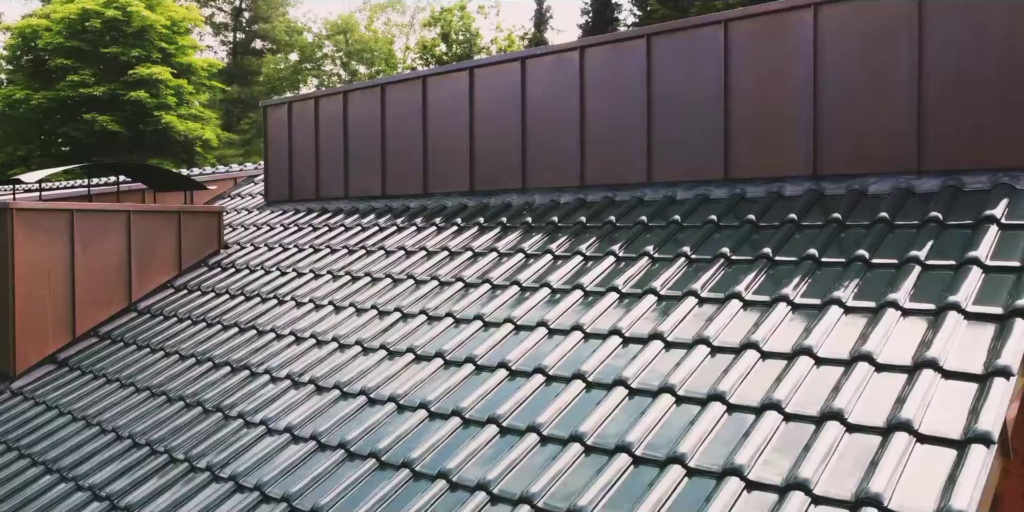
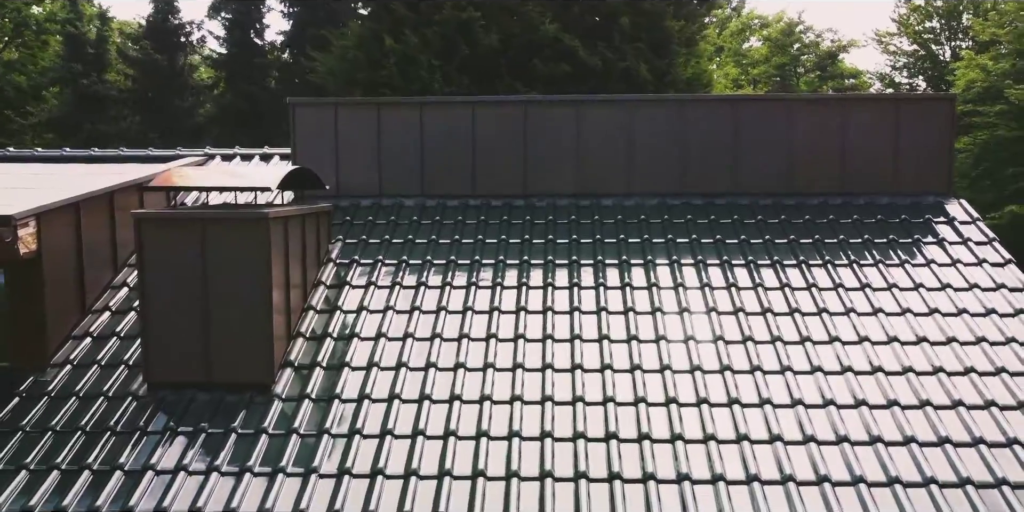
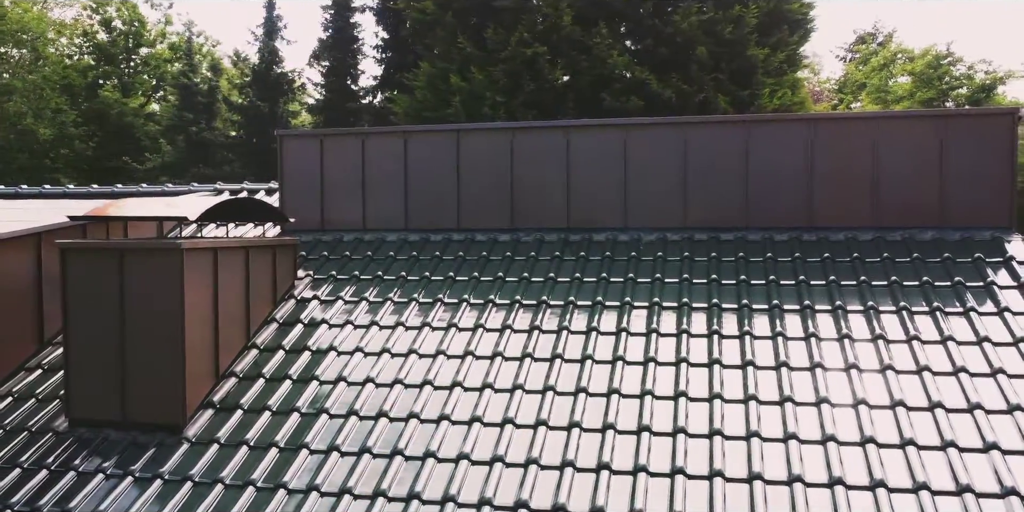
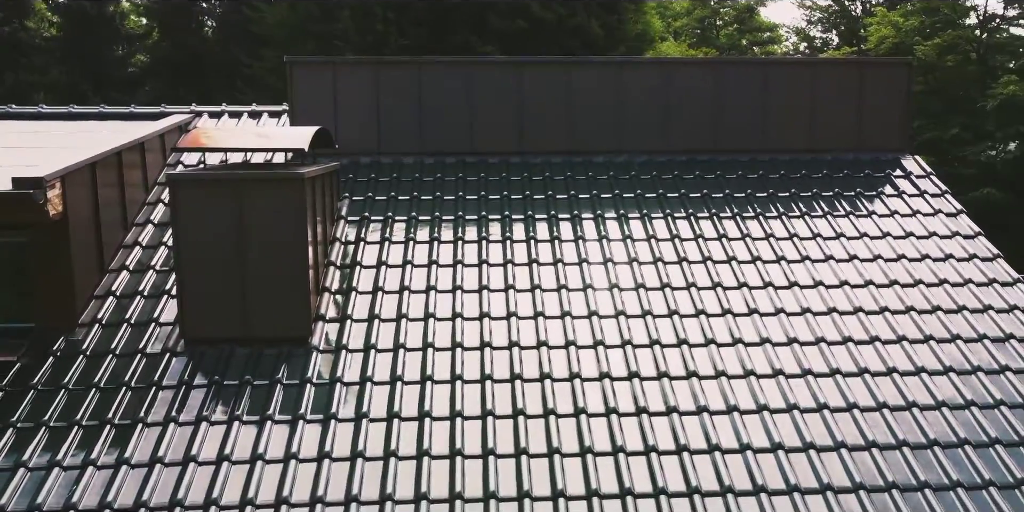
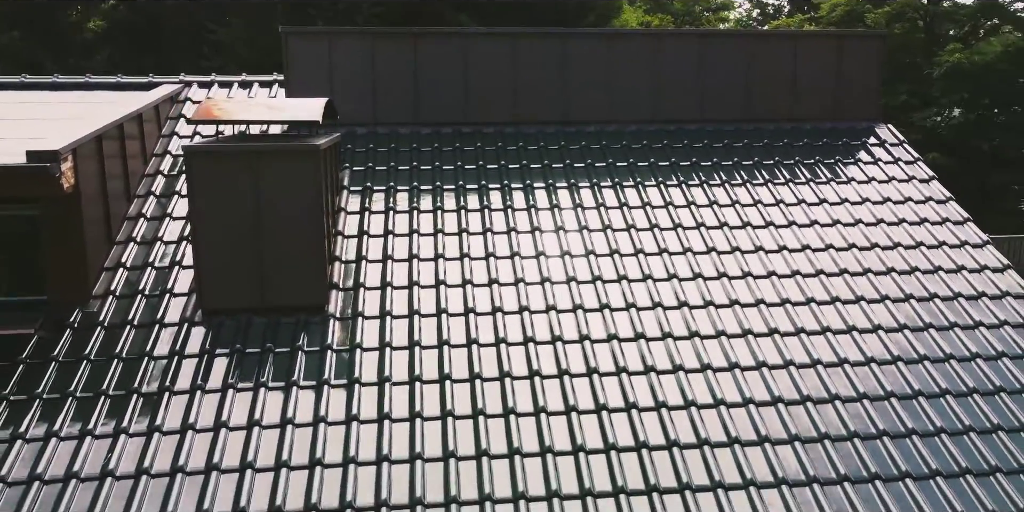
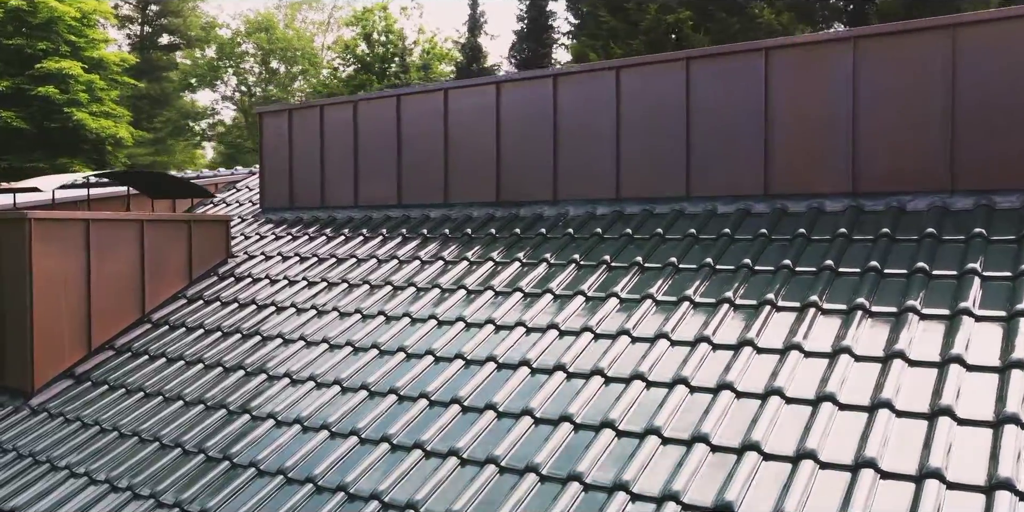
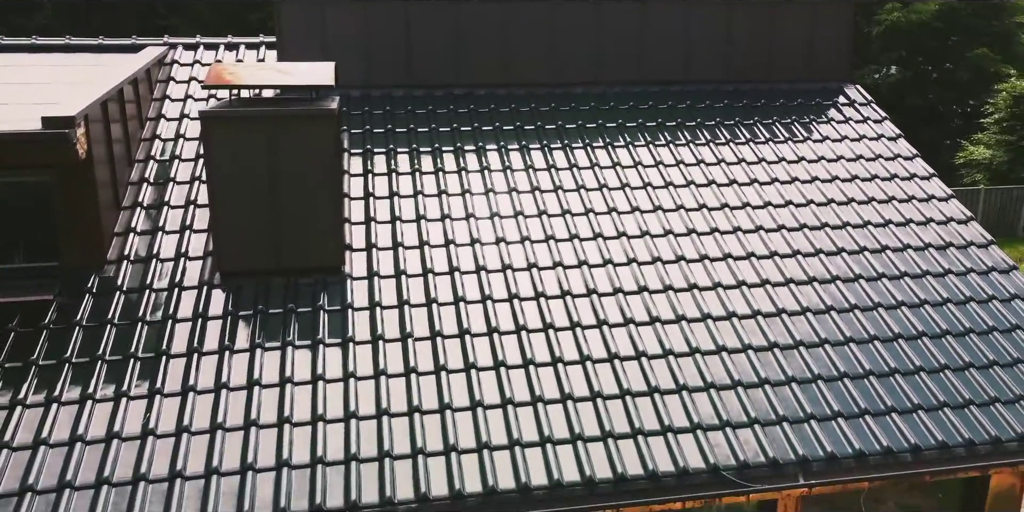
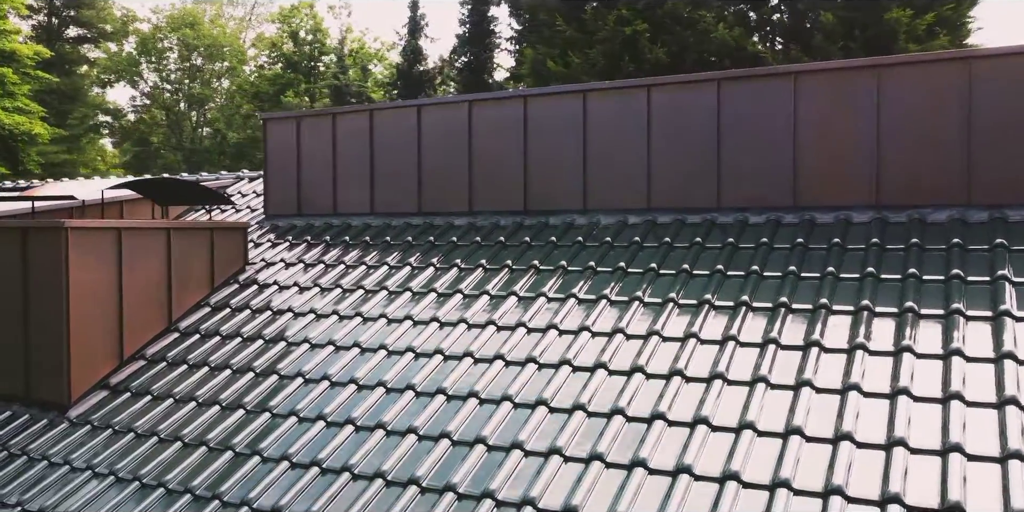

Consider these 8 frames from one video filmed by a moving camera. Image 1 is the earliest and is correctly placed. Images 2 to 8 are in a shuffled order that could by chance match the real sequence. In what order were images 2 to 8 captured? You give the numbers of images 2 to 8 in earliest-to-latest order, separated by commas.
6, 8, 3, 2, 4, 5, 7
